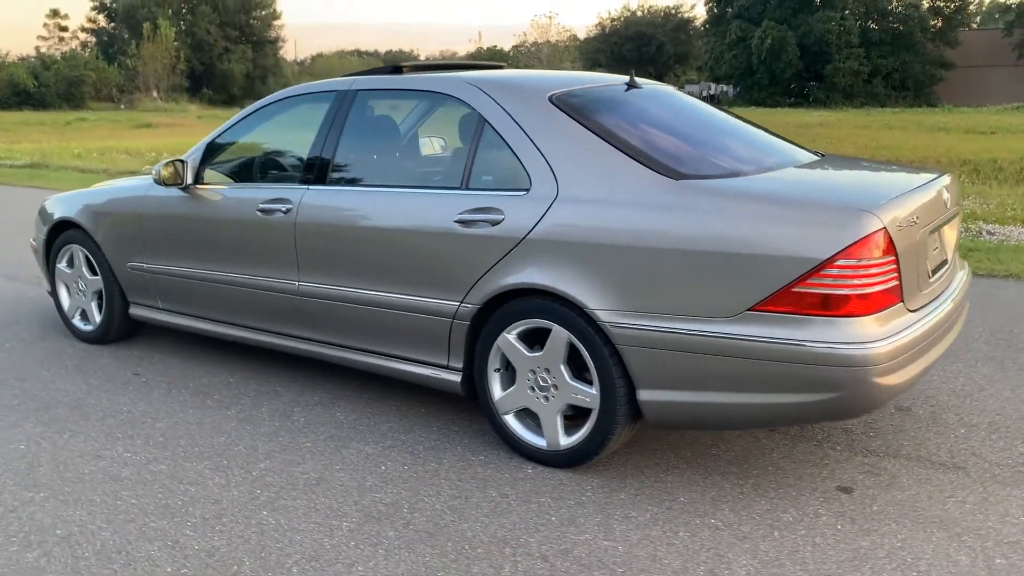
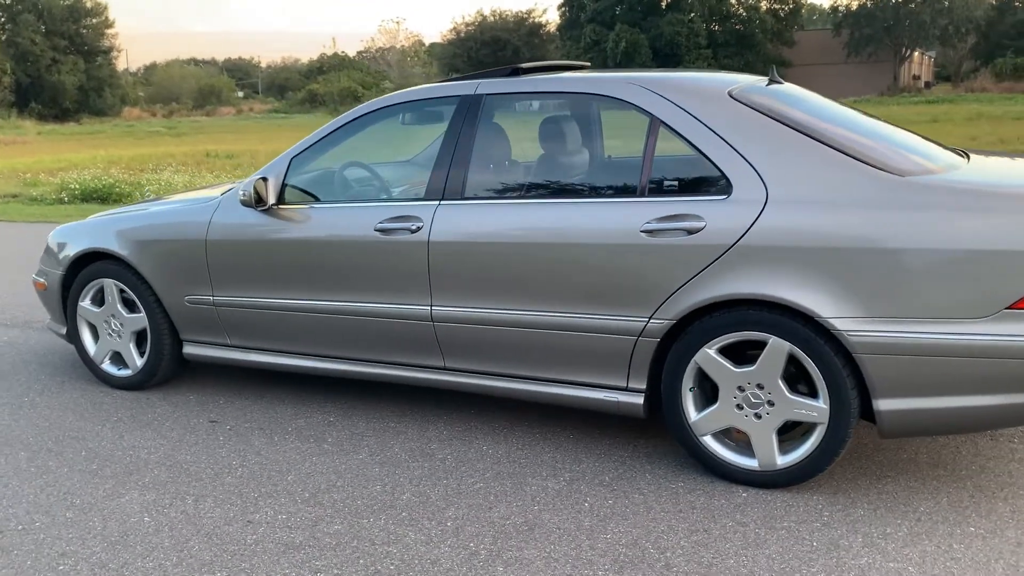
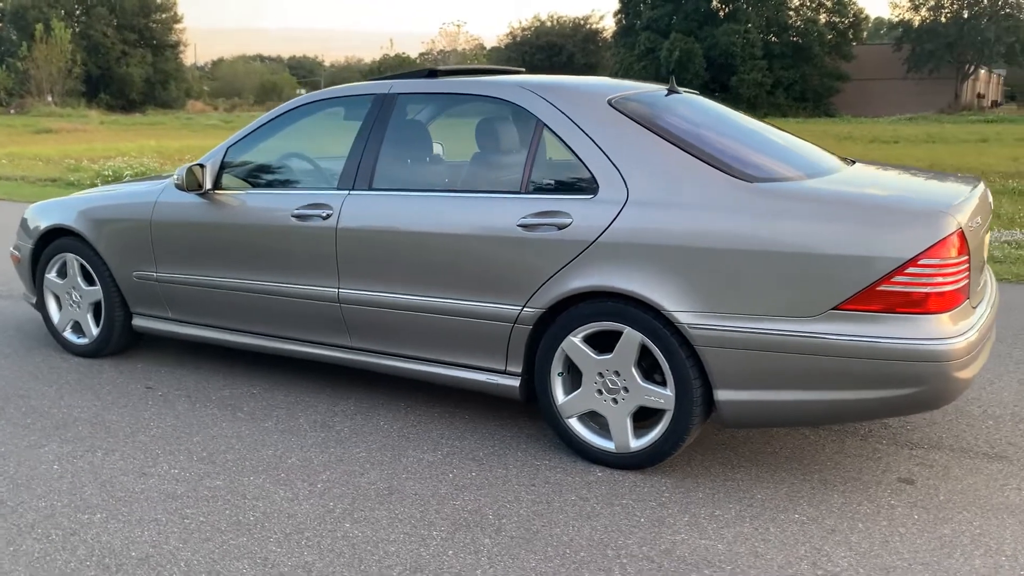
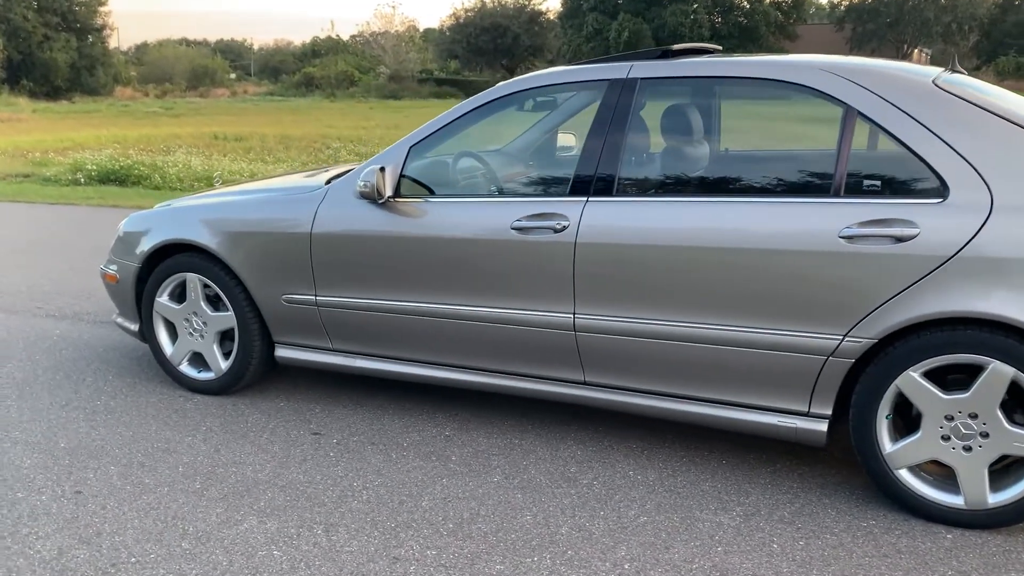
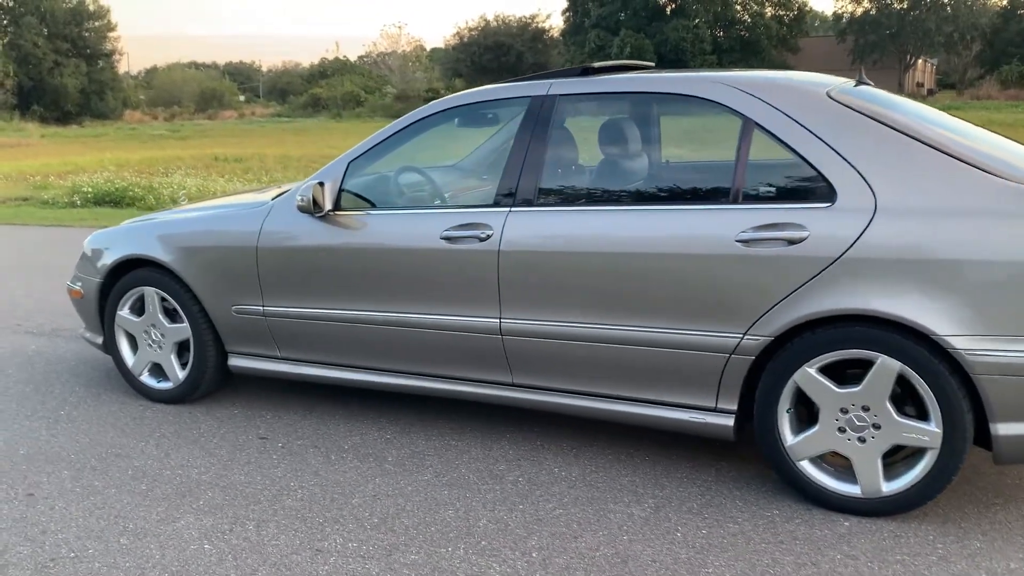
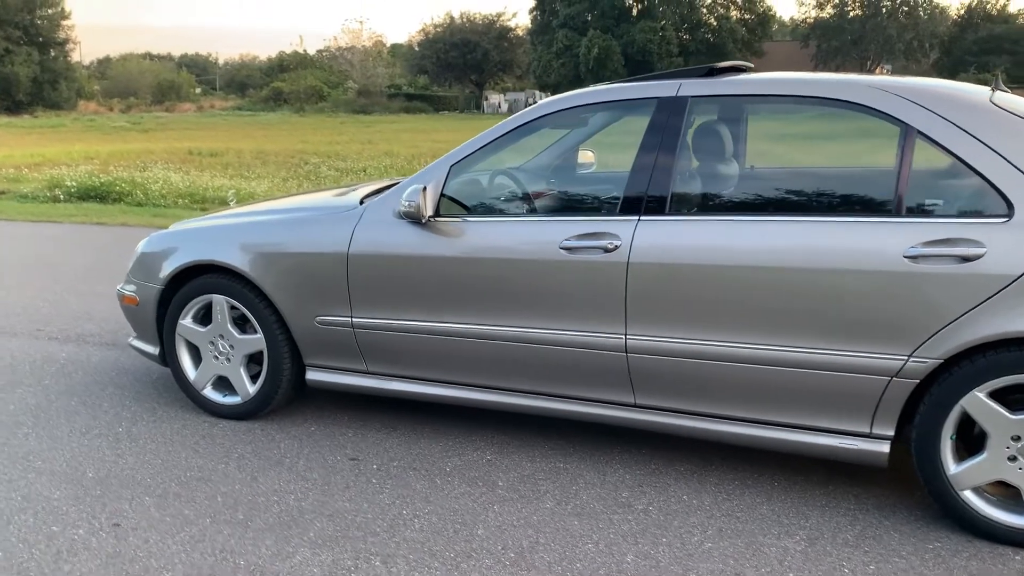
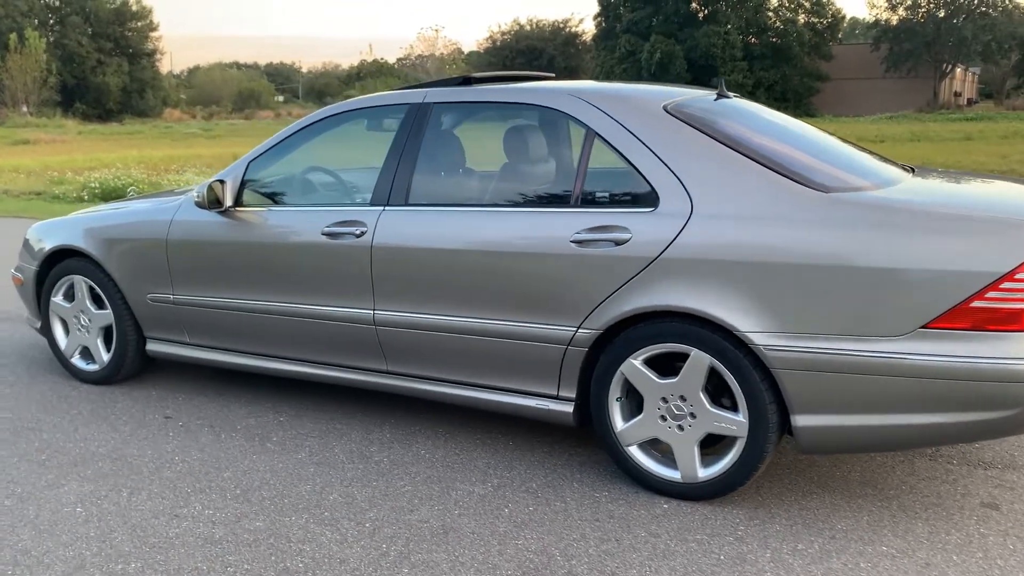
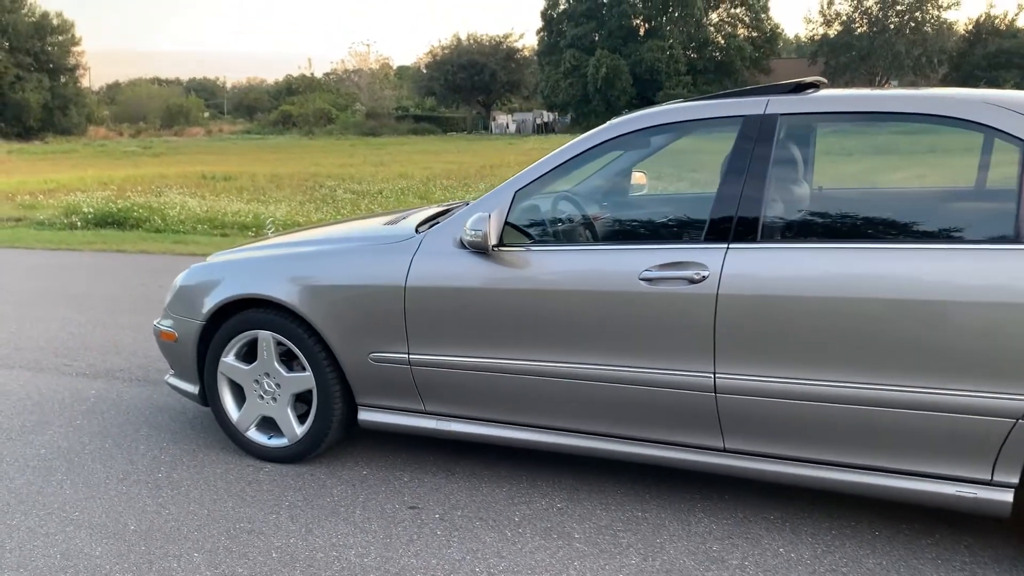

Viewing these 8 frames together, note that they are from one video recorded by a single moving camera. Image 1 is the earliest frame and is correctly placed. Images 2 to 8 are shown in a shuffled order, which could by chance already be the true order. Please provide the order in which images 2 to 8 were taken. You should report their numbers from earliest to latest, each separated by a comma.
3, 7, 2, 5, 4, 6, 8
